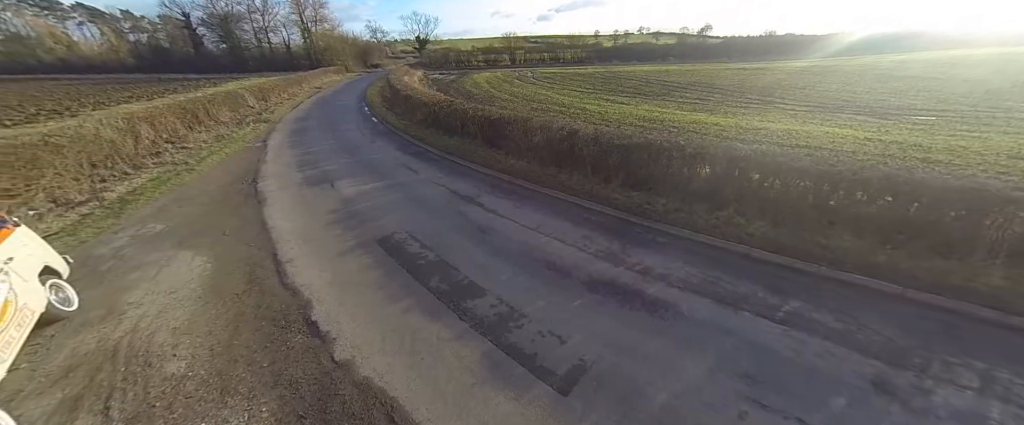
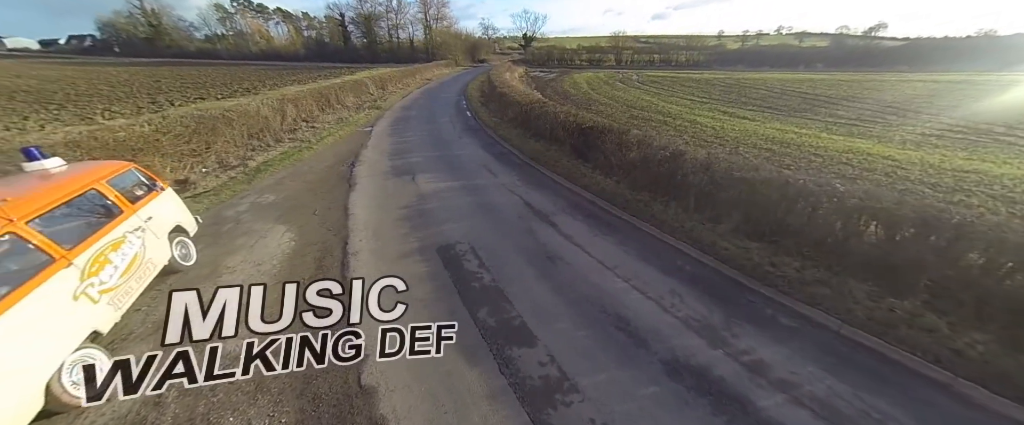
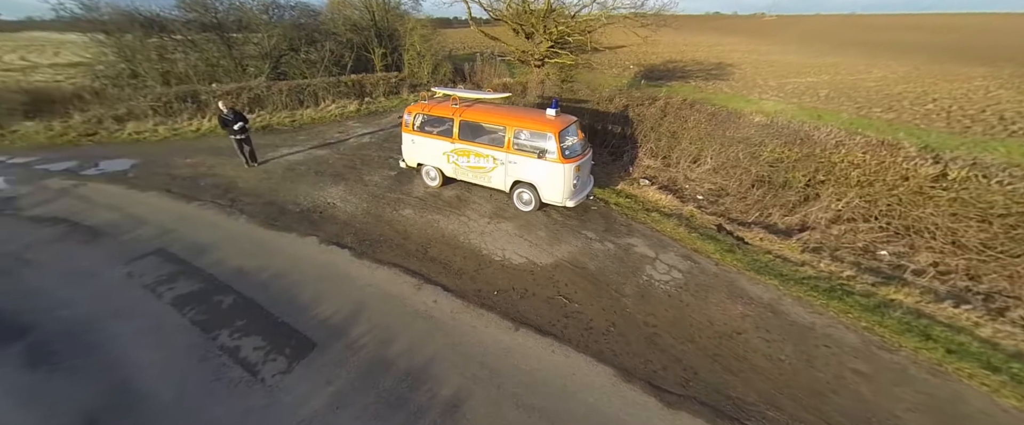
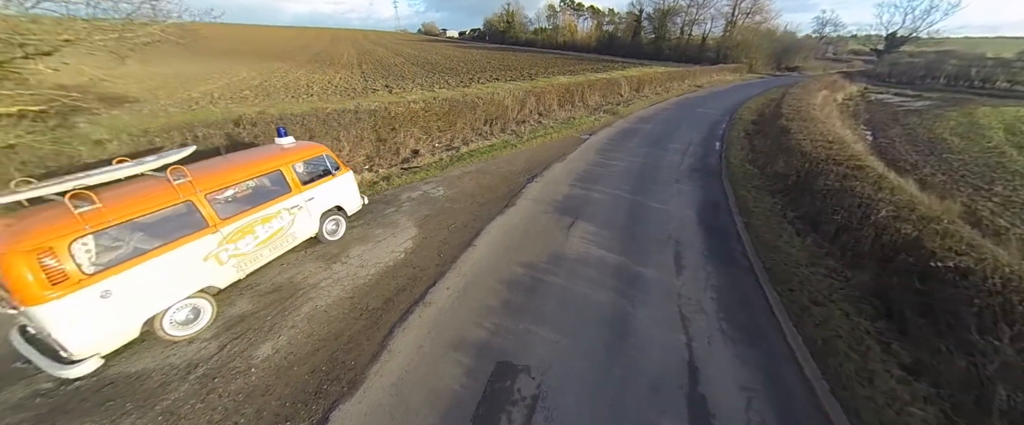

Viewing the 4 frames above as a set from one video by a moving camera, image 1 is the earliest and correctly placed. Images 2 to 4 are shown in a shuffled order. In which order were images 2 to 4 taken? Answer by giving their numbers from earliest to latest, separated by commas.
2, 4, 3
